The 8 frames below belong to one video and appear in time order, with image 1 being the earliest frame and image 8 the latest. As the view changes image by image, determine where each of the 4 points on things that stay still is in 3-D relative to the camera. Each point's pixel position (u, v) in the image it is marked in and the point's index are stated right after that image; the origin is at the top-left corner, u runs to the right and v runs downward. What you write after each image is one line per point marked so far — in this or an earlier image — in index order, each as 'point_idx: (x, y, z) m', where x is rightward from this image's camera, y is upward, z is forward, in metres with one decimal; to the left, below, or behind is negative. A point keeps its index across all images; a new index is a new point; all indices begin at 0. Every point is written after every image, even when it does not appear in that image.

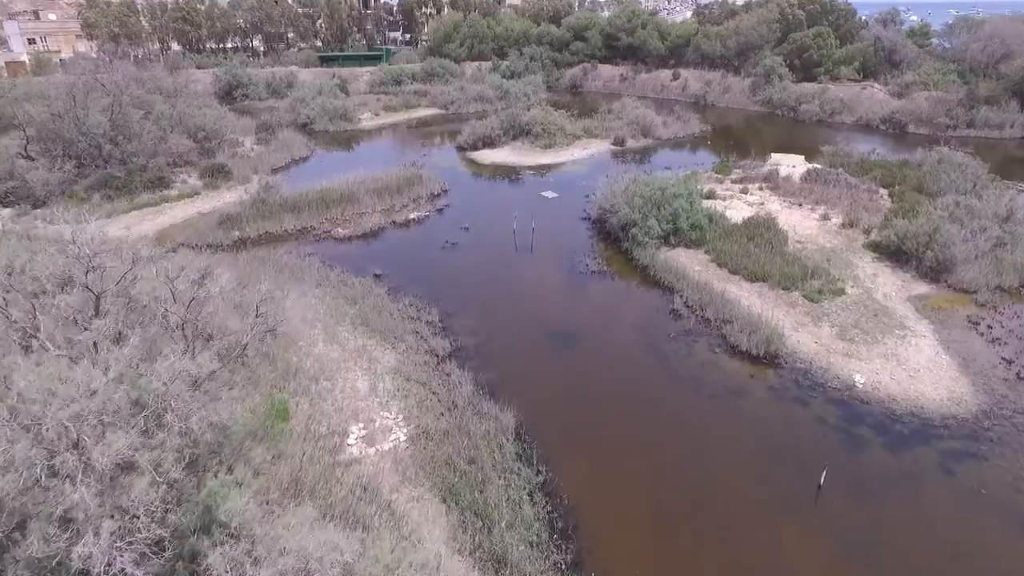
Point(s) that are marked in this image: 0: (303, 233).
0: (-5.7, +1.5, +16.6) m
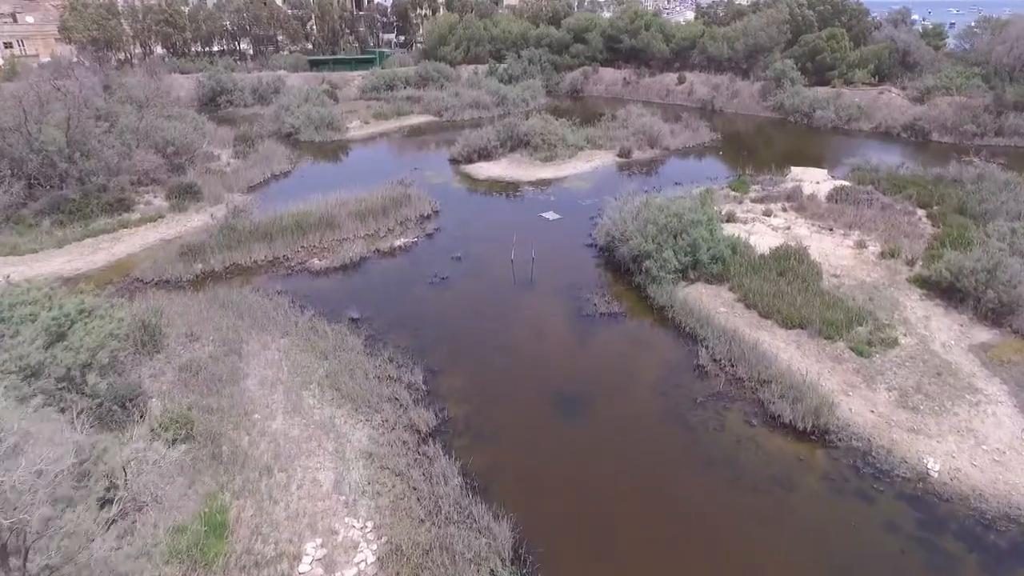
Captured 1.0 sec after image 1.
0: (-5.8, +0.6, +14.8) m
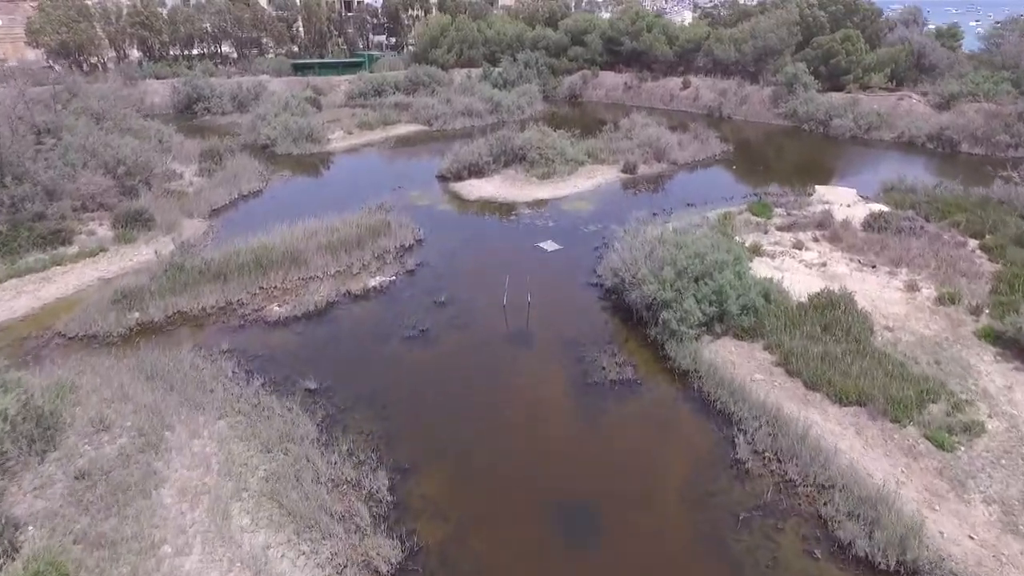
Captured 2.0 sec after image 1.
0: (-5.9, -0.5, +12.6) m
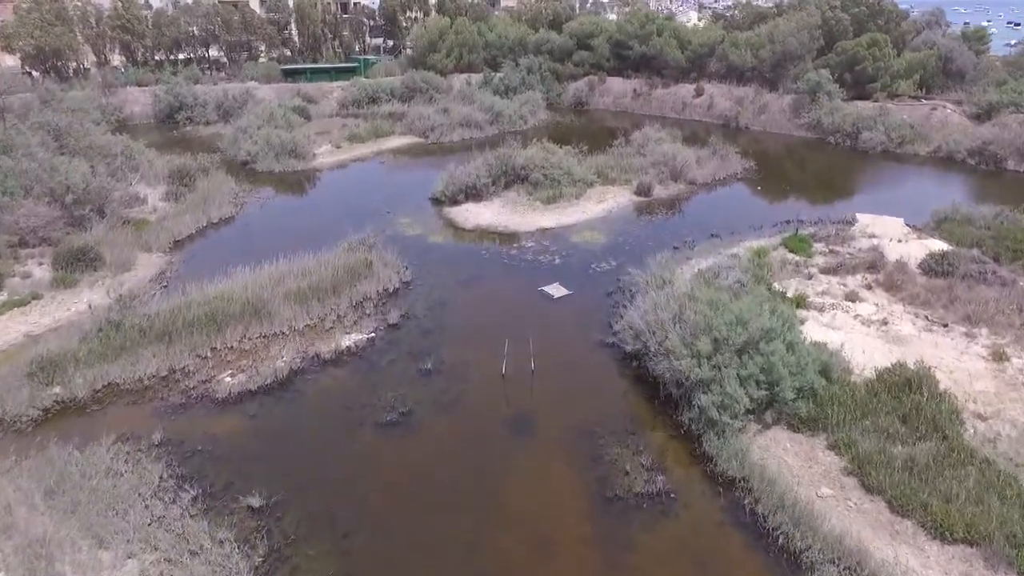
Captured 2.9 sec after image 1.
0: (-5.9, -1.7, +10.5) m
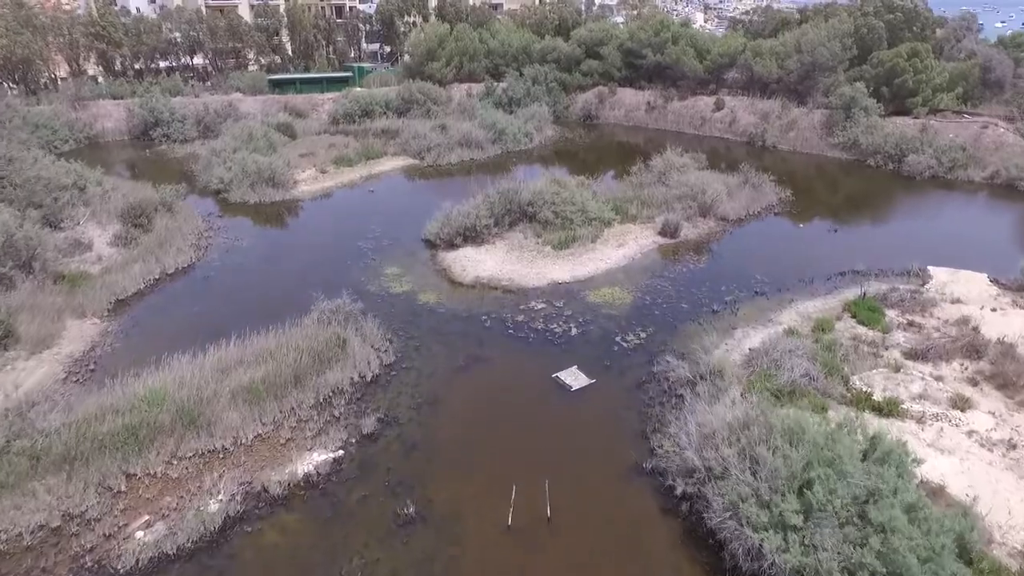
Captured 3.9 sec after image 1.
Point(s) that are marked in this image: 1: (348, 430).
0: (-5.8, -3.2, +7.8) m
1: (-2.6, -2.3, +9.8) m
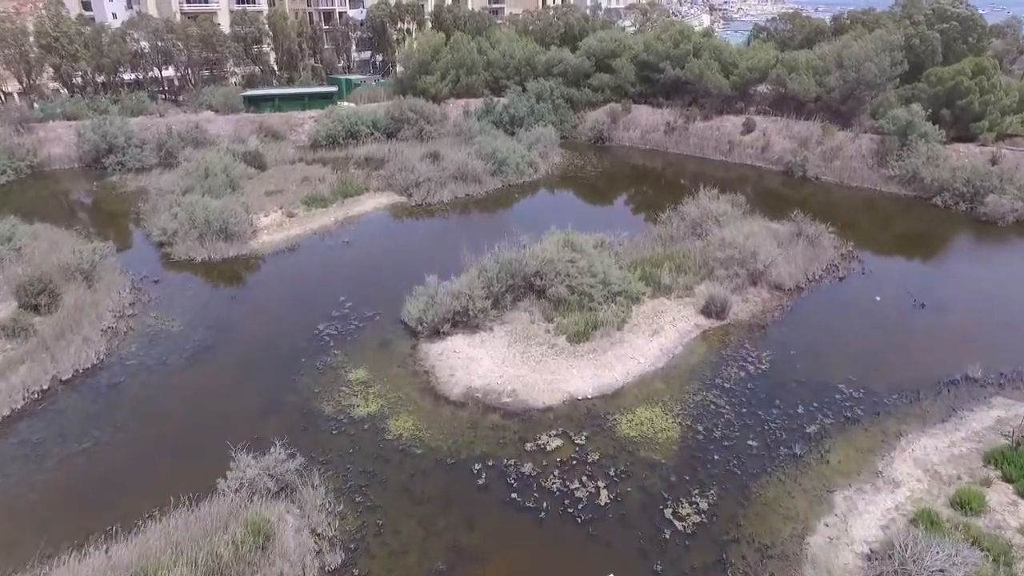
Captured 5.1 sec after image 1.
0: (-5.8, -5.4, +4.0) m
1: (-2.6, -4.4, +6.0) m
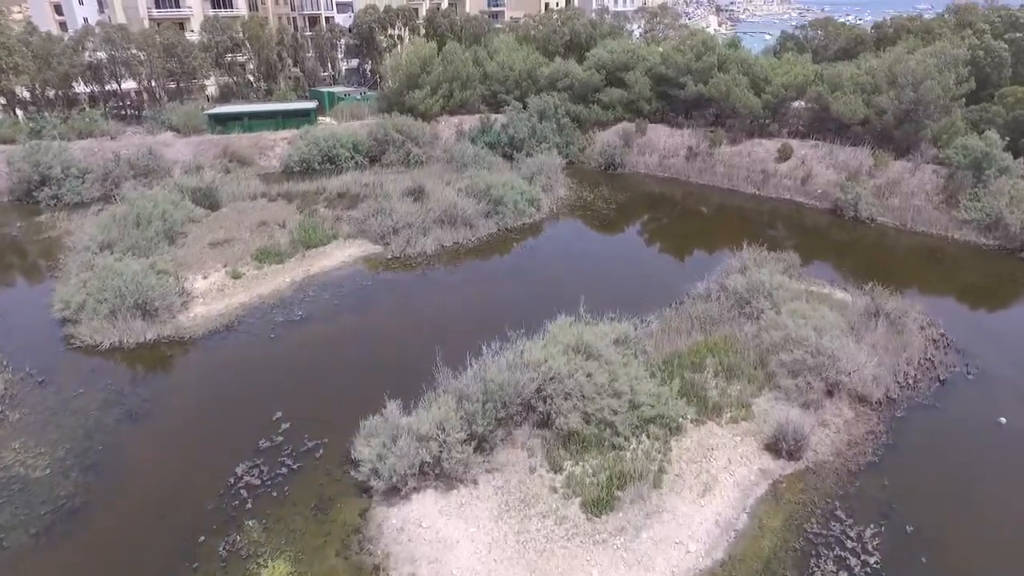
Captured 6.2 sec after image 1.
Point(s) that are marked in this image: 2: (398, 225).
0: (-5.9, -7.5, +0.1) m
1: (-2.8, -6.5, +2.1) m
2: (-3.7, +2.0, +19.5) m
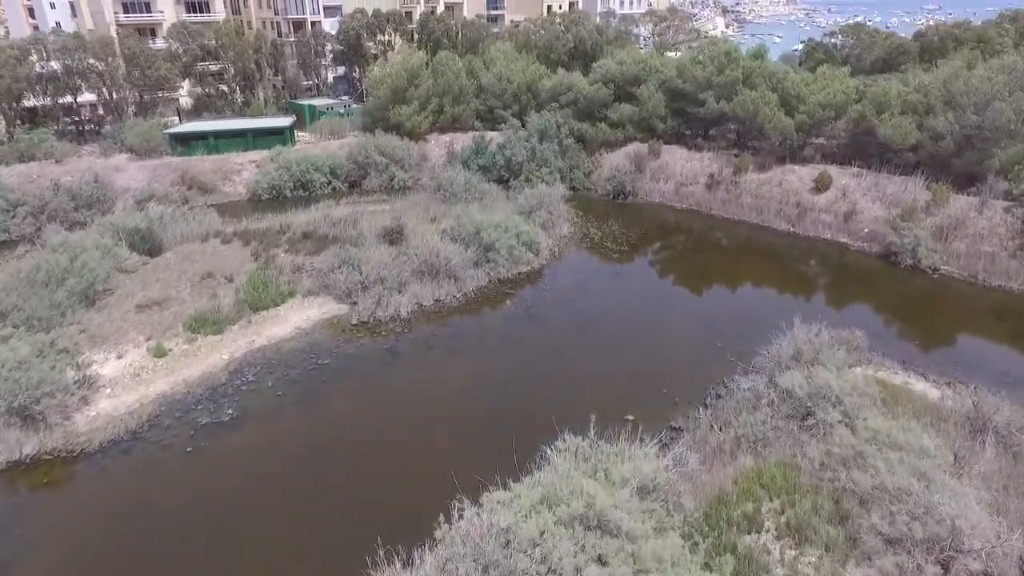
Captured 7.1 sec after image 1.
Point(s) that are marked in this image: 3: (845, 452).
0: (-6.2, -9.3, -3.1) m
1: (-3.0, -8.3, -1.2) m
2: (-3.8, +0.3, +16.2) m
3: (+5.1, -2.6, +9.3) m
